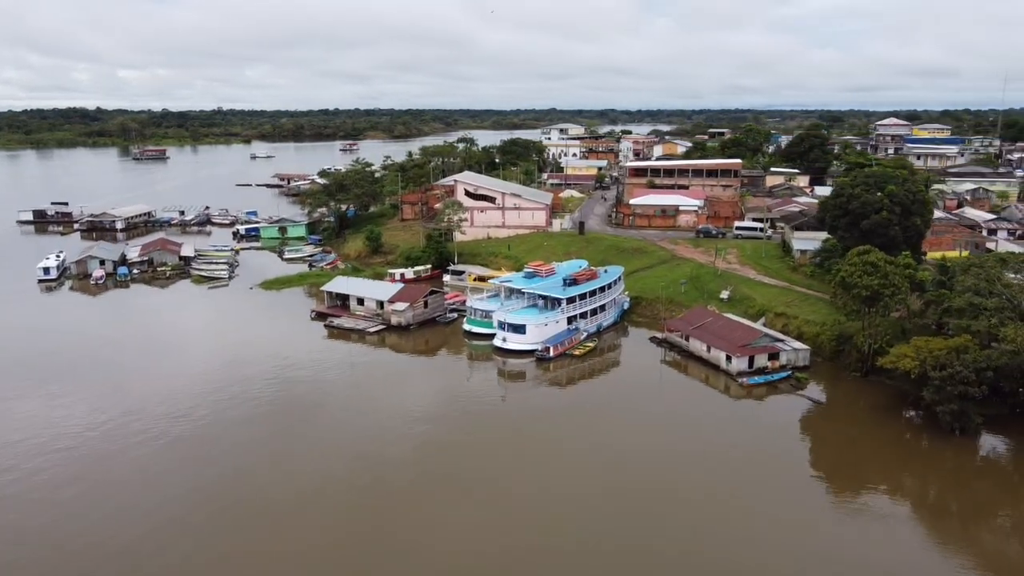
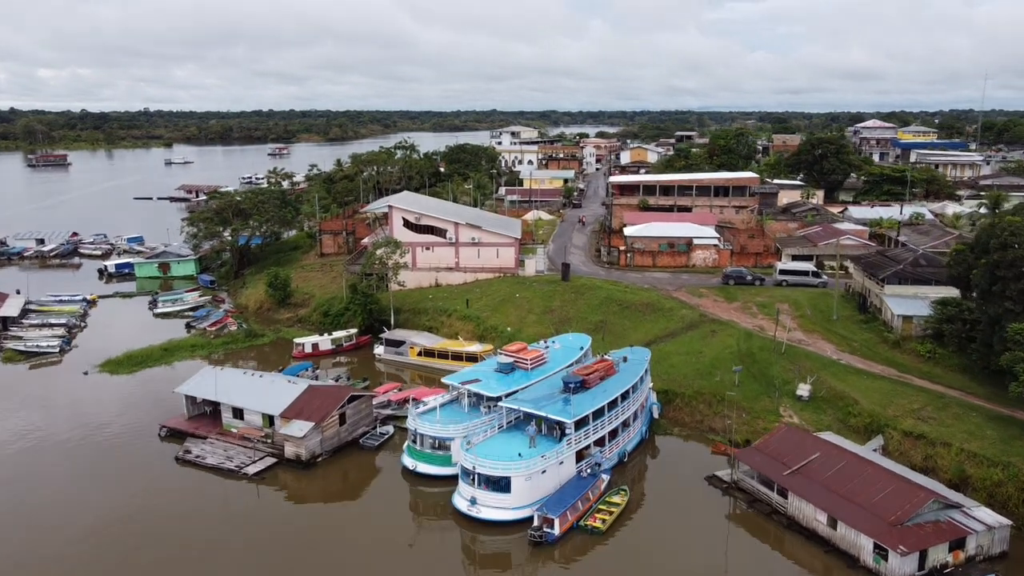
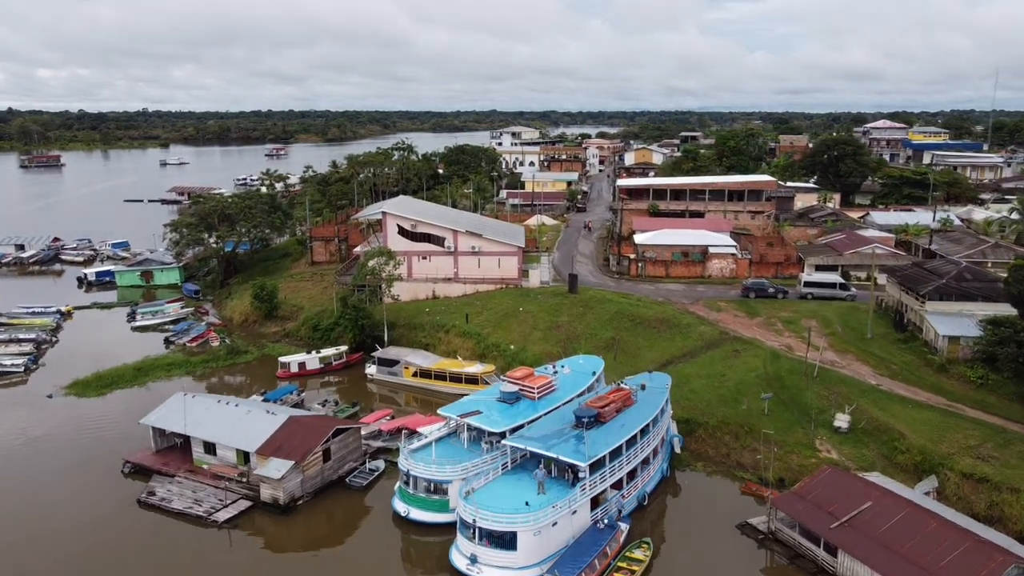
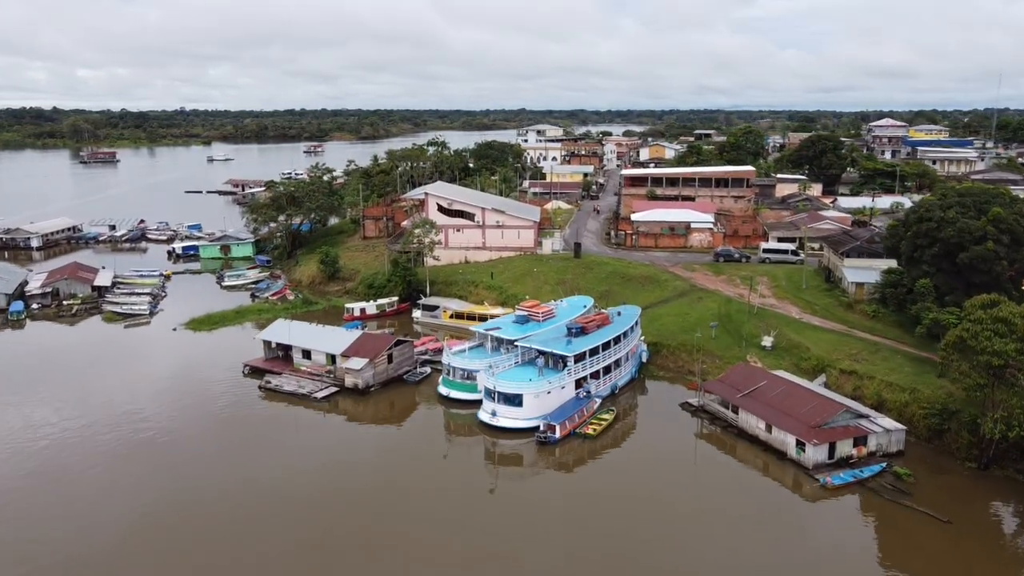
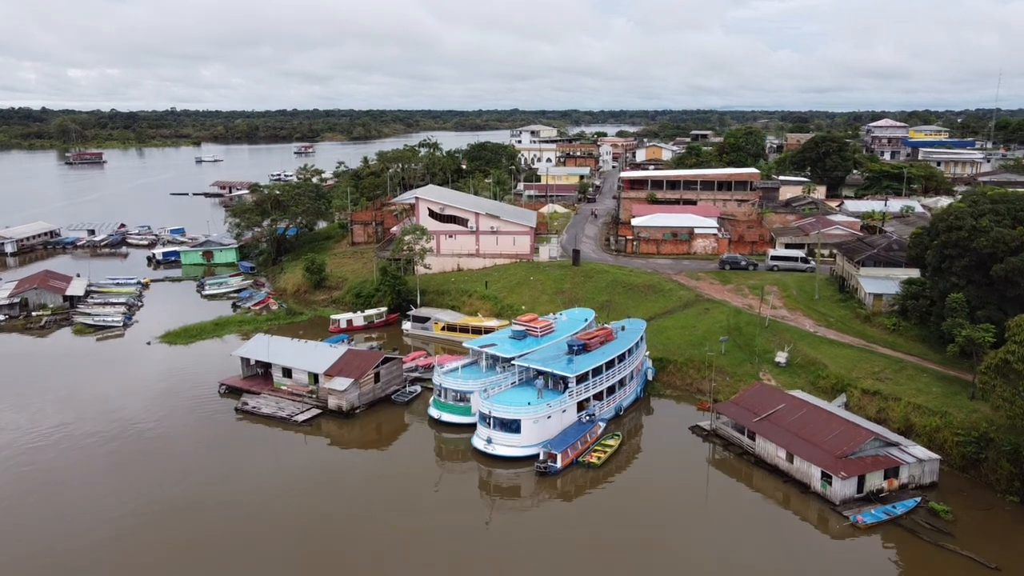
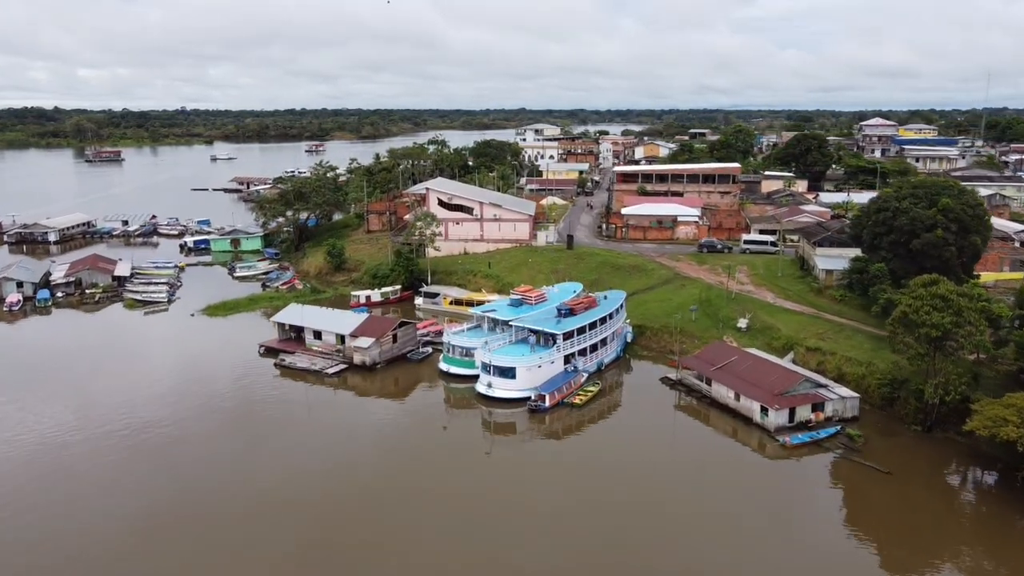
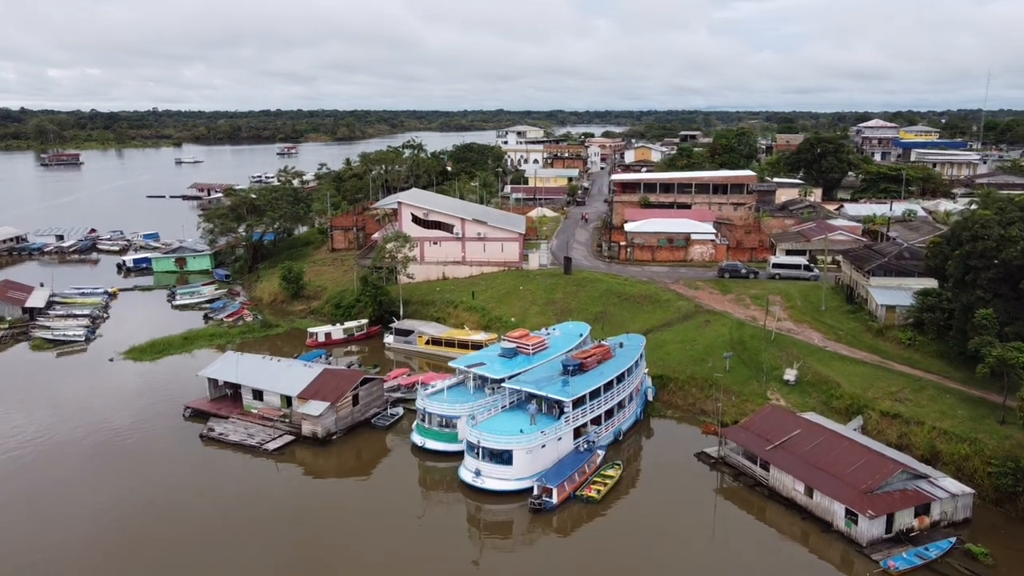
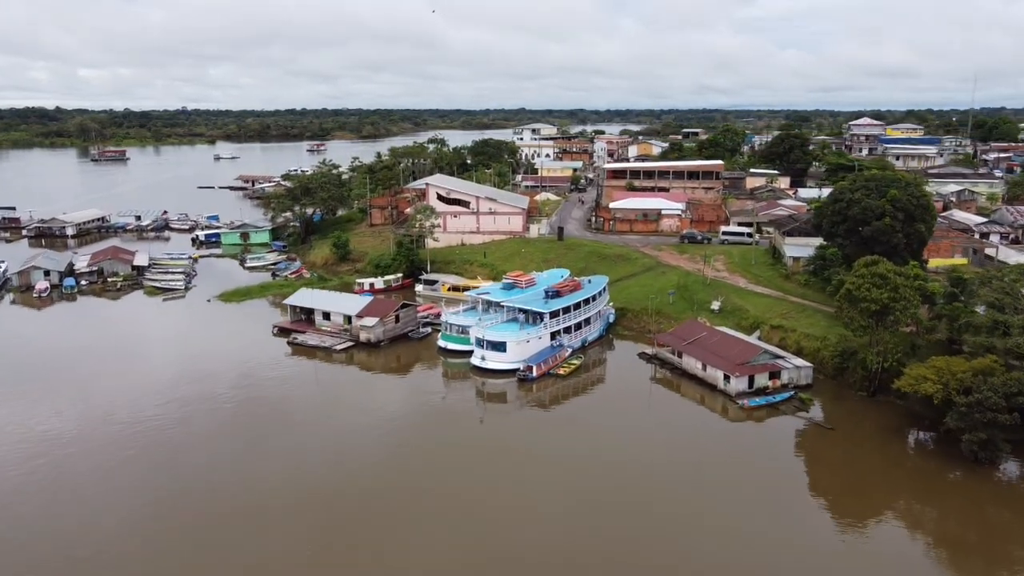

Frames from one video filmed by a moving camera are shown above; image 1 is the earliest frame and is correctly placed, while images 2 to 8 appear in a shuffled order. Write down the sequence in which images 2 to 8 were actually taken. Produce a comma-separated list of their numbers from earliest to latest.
8, 6, 4, 5, 7, 2, 3
